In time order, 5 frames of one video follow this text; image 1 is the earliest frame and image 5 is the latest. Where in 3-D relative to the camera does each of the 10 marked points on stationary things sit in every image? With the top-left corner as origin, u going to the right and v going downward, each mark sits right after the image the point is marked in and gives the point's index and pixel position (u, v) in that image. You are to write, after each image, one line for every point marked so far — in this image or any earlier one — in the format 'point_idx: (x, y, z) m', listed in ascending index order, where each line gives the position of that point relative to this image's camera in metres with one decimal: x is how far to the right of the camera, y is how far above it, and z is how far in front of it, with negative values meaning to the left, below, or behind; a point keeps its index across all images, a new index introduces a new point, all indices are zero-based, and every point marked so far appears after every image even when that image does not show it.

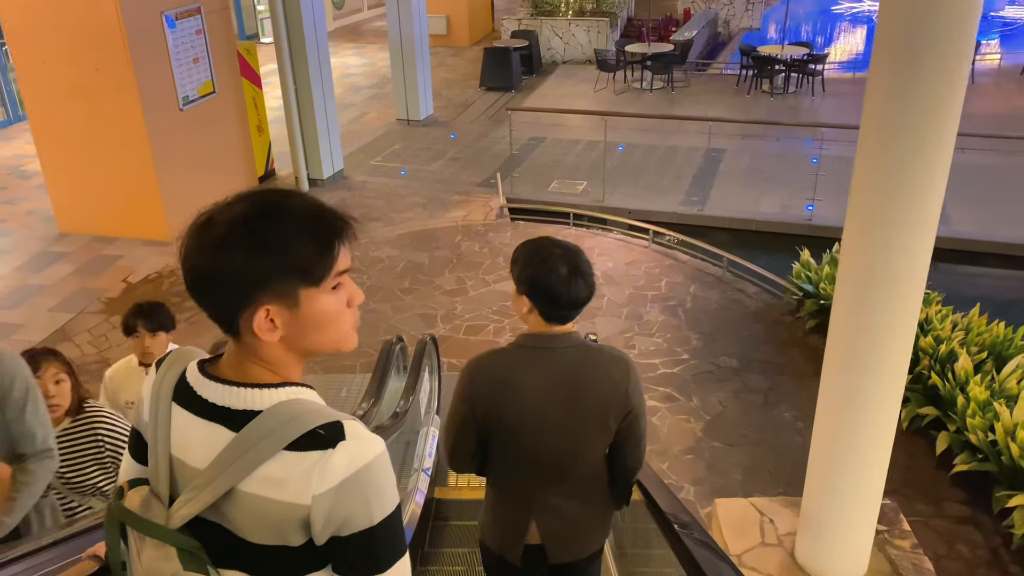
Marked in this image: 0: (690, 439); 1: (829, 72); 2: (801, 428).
0: (+1.4, -1.2, +6.1) m
1: (+6.6, +4.5, +16.5) m
2: (+2.3, -1.1, +6.2) m
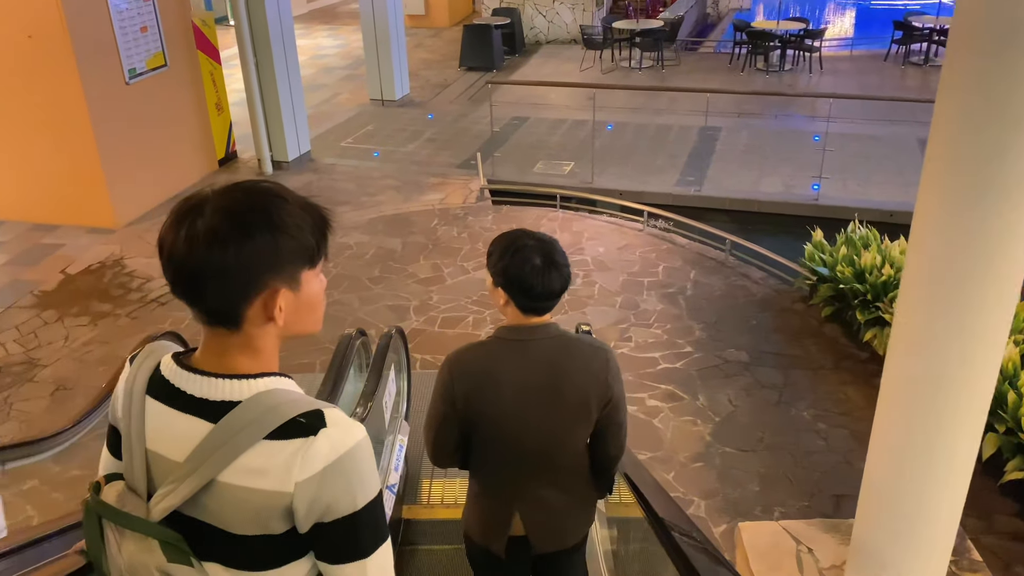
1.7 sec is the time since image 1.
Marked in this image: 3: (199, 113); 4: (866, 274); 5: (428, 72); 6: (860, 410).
0: (+1.2, -1.1, +5.3) m
1: (+6.2, +4.7, +15.8) m
2: (+2.1, -1.0, +5.5) m
3: (-4.1, +2.3, +10.3) m
4: (+2.9, +0.1, +6.5) m
5: (-1.6, +4.1, +15.1) m
6: (+2.5, -0.9, +5.6) m
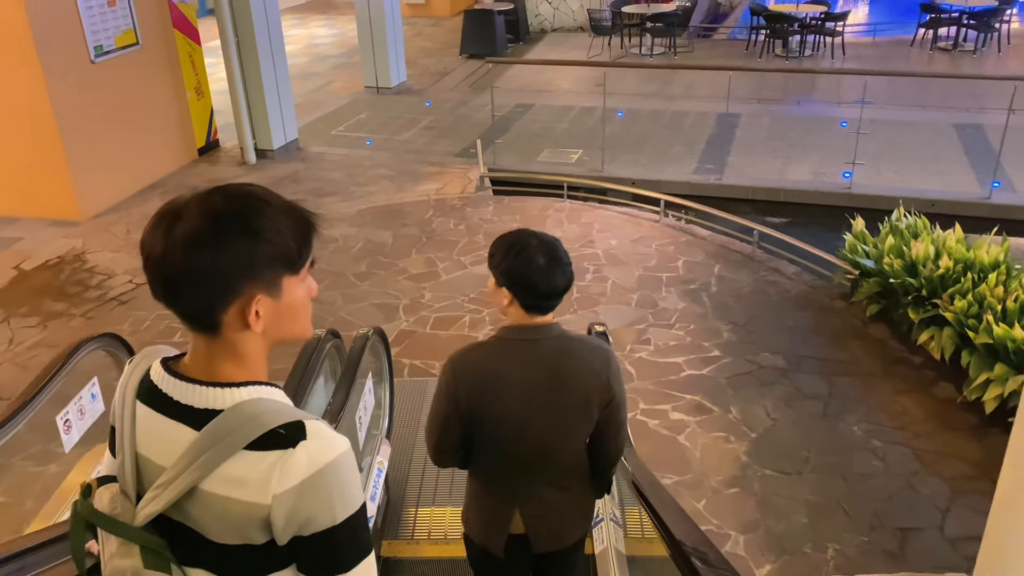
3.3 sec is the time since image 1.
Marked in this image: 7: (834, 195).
0: (+1.3, -1.0, +4.5) m
1: (+6.3, +4.7, +15.0) m
2: (+2.1, -0.9, +4.6) m
3: (-4.0, +2.3, +9.5) m
4: (+2.9, +0.2, +5.6) m
5: (-1.5, +4.1, +14.3) m
6: (+2.5, -0.8, +4.8) m
7: (+3.4, +1.0, +8.4) m
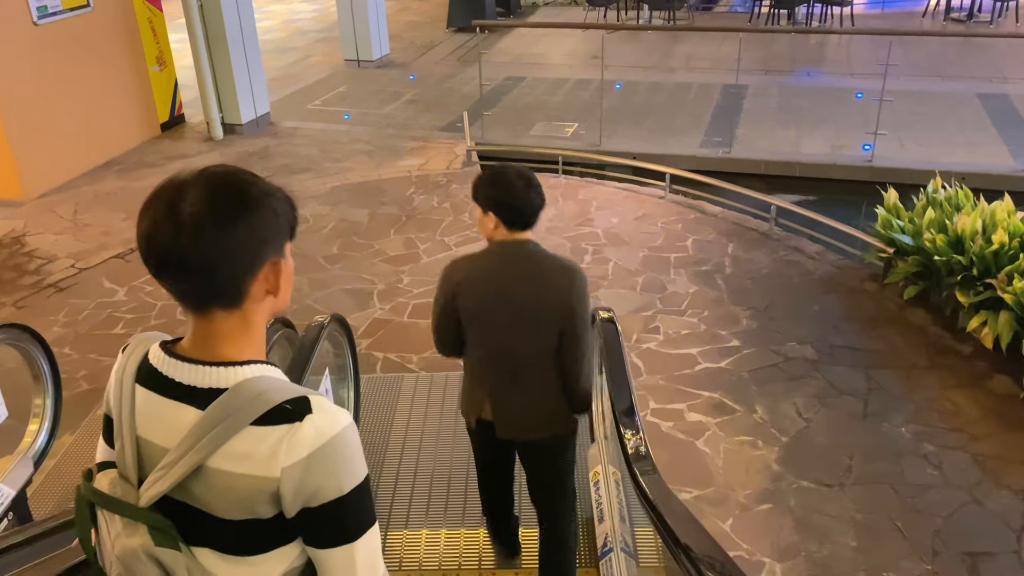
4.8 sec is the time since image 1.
0: (+1.2, -0.9, +3.8) m
1: (+6.1, +5.0, +14.2) m
2: (+2.1, -0.8, +3.9) m
3: (-4.1, +2.4, +8.7) m
4: (+2.8, +0.3, +4.9) m
5: (-1.7, +4.3, +13.5) m
6: (+2.4, -0.7, +4.1) m
7: (+3.3, +1.2, +7.7) m
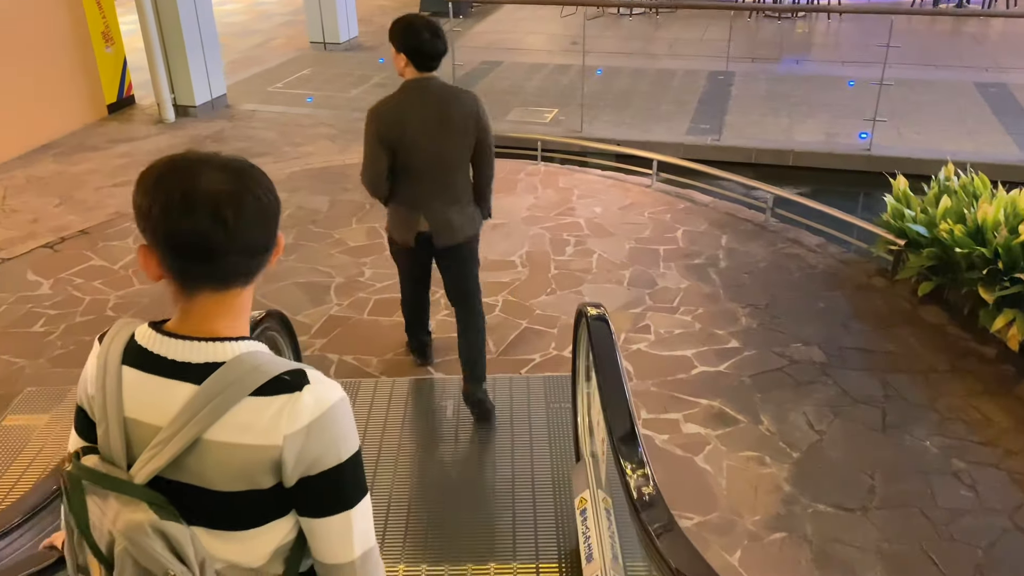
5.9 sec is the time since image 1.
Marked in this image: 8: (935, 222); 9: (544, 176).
0: (+1.1, -0.9, +3.3) m
1: (+5.7, +5.0, +13.9) m
2: (+2.0, -0.8, +3.5) m
3: (-4.4, +2.5, +8.0) m
4: (+2.7, +0.3, +4.5) m
5: (-2.1, +4.4, +12.9) m
6: (+2.3, -0.7, +3.6) m
7: (+3.1, +1.2, +7.2) m
8: (+2.6, +0.4, +4.8) m
9: (+0.3, +0.9, +6.7) m
